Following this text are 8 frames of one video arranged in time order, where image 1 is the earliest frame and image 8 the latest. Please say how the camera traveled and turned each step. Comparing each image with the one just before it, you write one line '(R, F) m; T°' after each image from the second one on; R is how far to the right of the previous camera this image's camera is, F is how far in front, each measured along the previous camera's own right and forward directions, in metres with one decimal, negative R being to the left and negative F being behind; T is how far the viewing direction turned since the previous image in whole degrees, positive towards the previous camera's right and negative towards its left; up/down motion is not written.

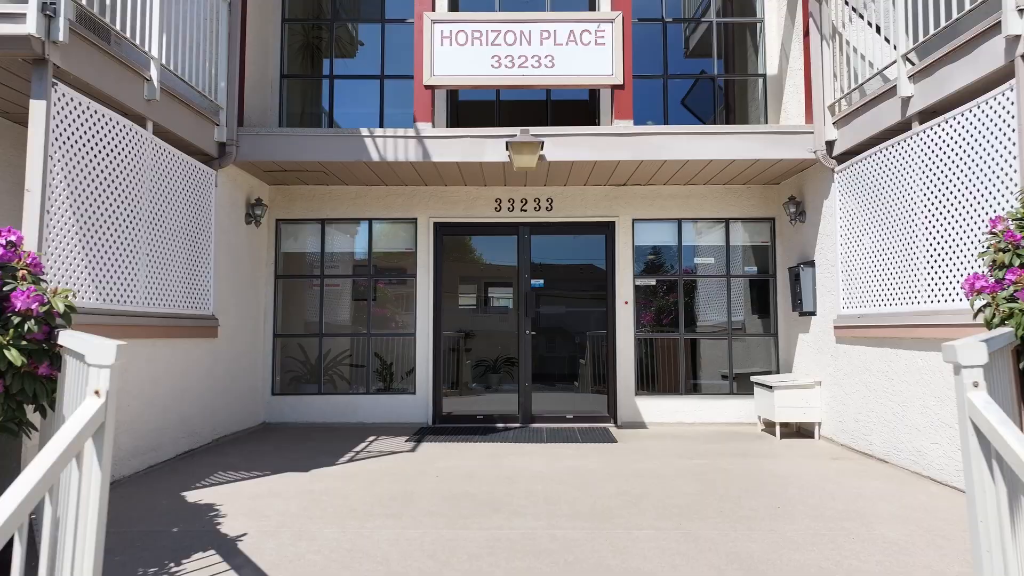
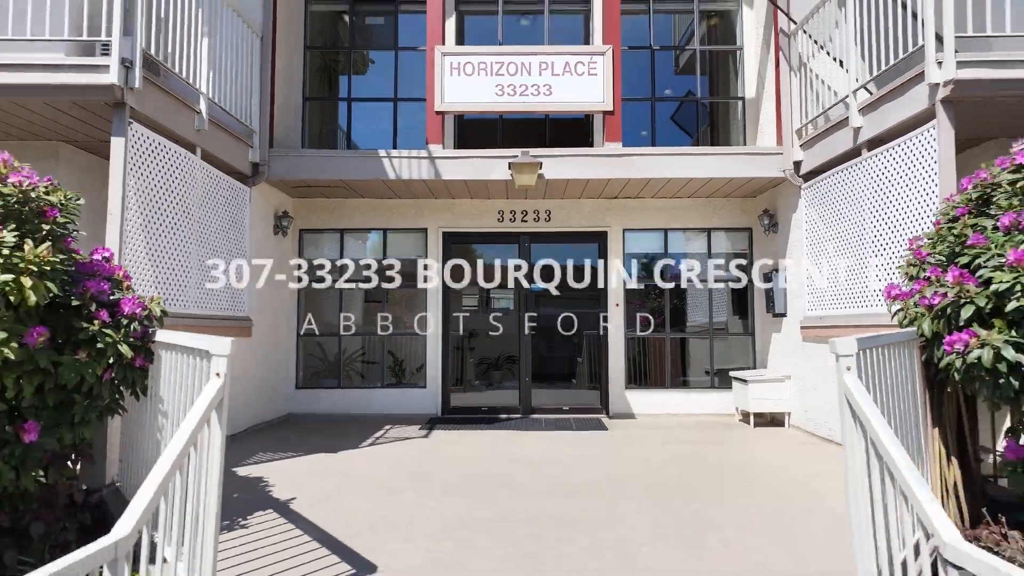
(0.0, -0.7) m; 0°
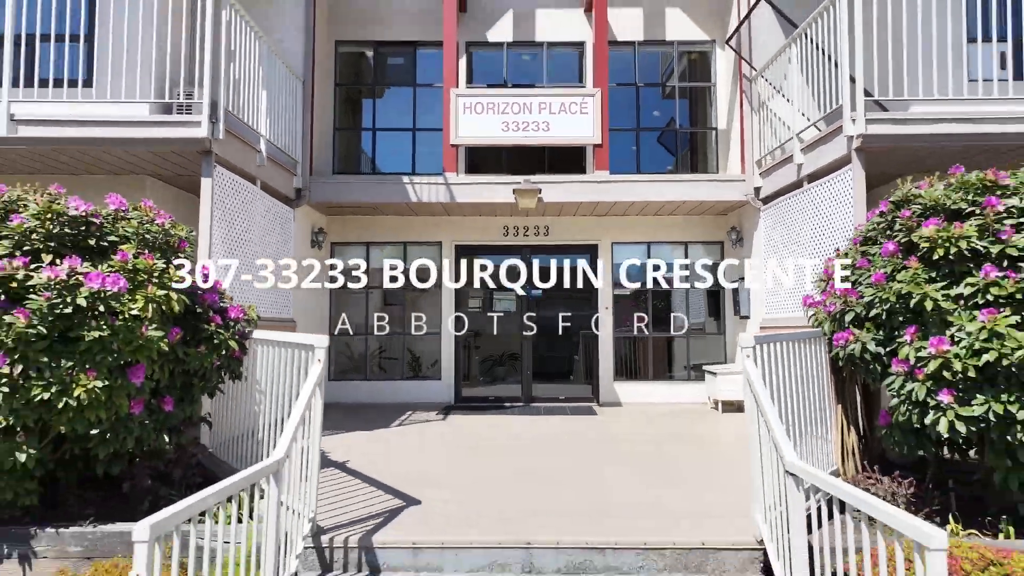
(0.0, -1.1) m; 0°
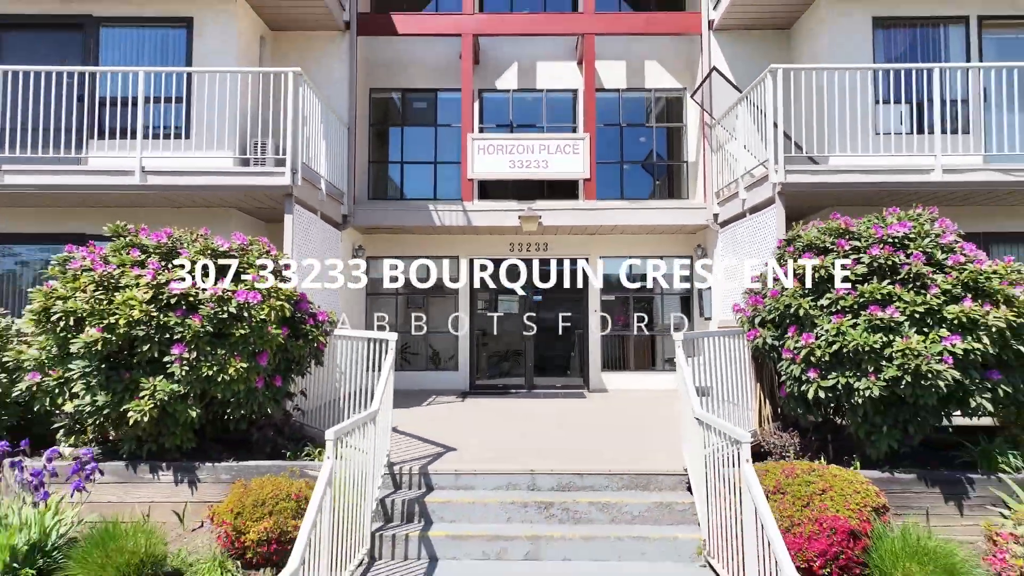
(-0.1, -1.7) m; 0°
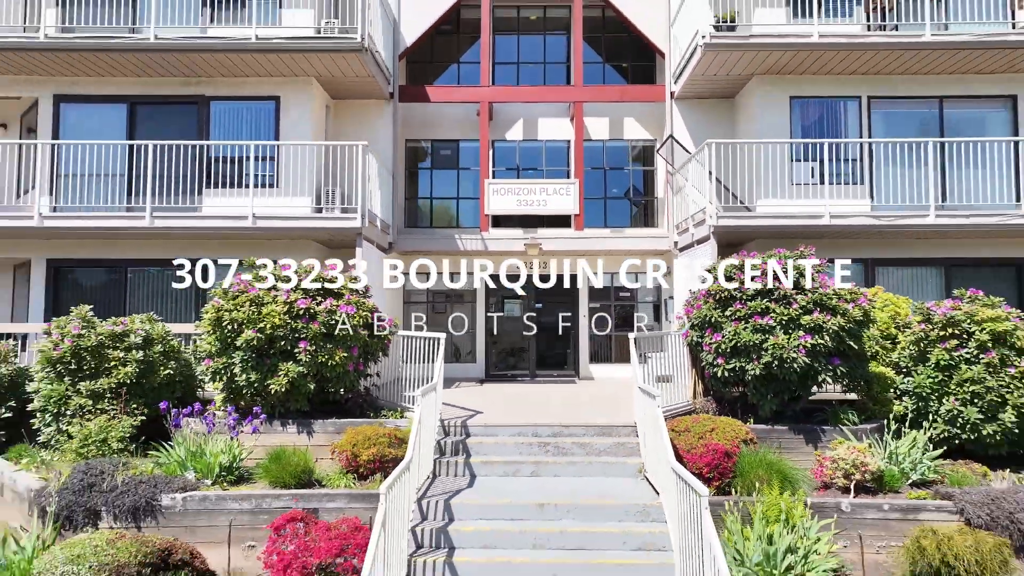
(-0.1, -2.7) m; 0°
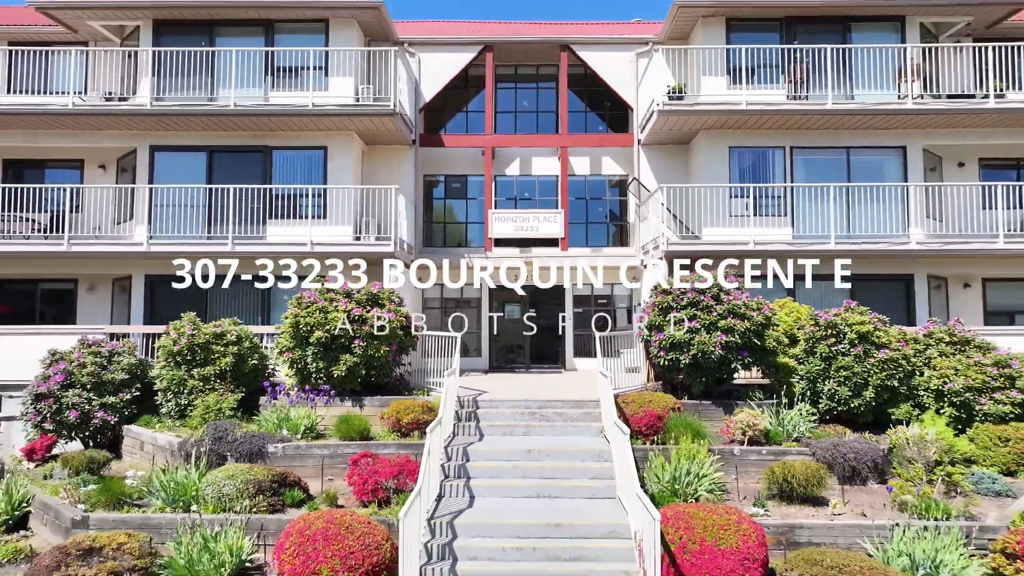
(0.0, -2.8) m; 0°
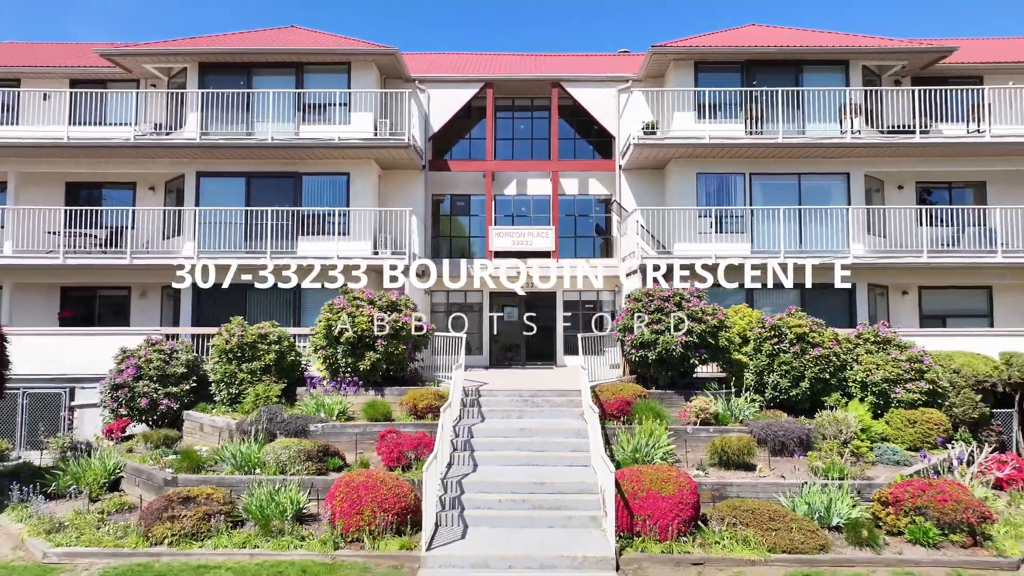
(+0.1, -2.1) m; 0°
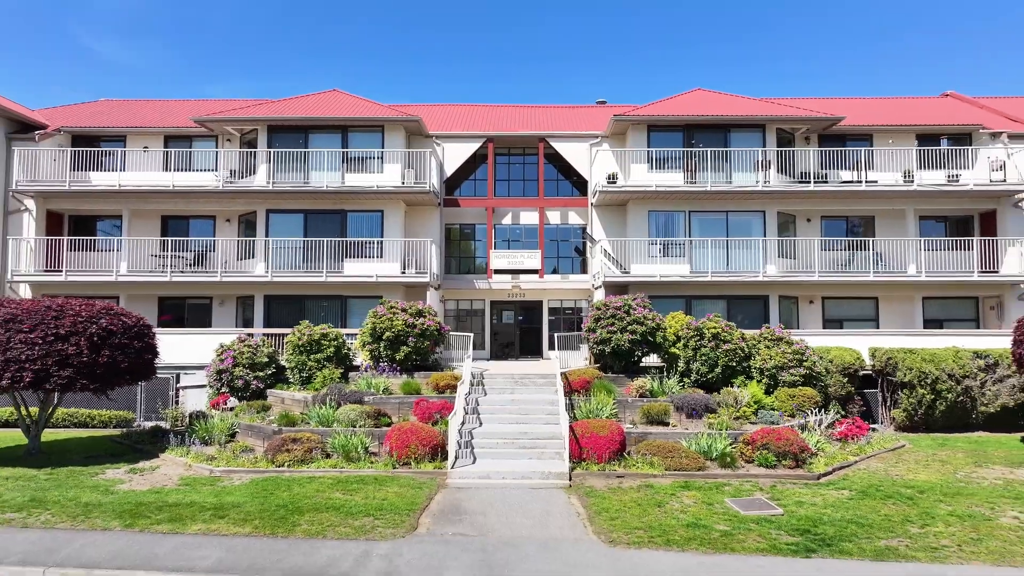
(+0.1, -4.8) m; 0°
